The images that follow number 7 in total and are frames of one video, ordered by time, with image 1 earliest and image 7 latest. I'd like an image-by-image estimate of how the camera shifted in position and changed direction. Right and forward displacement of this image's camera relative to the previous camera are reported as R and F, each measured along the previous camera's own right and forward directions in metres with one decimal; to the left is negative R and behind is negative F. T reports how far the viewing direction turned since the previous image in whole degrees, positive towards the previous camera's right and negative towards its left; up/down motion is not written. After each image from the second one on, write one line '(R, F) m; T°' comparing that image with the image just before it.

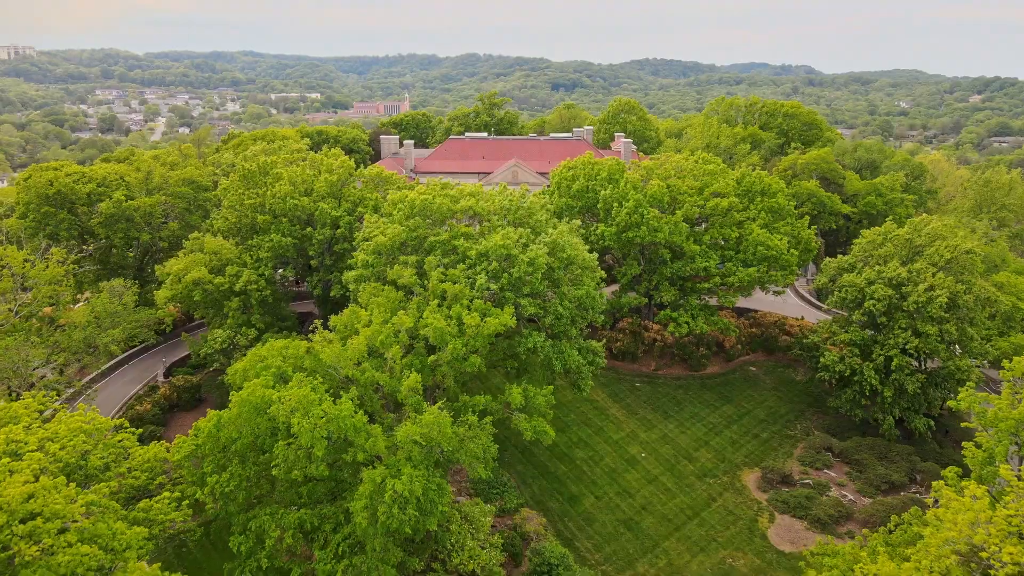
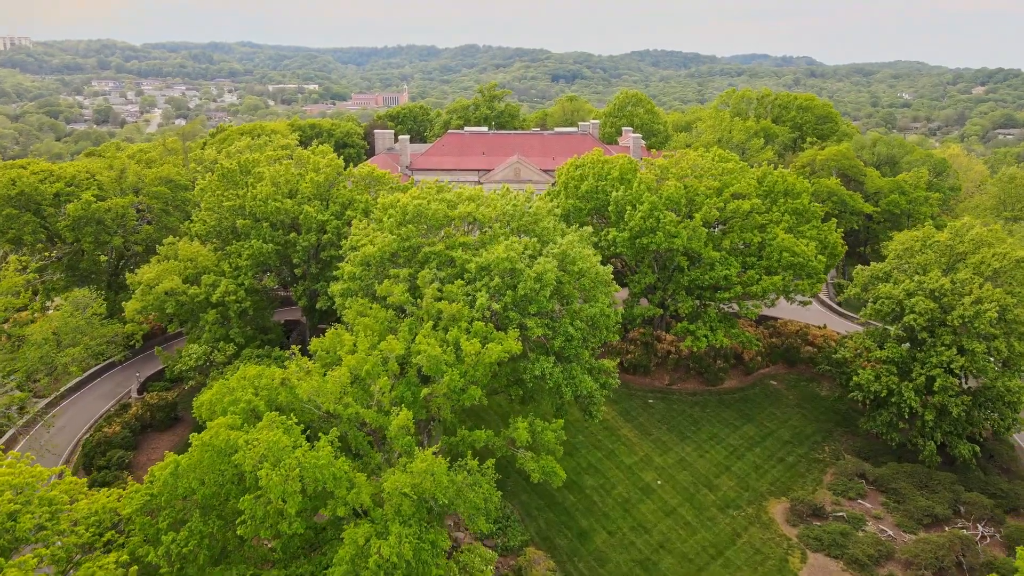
(-0.1, +2.9) m; 0°
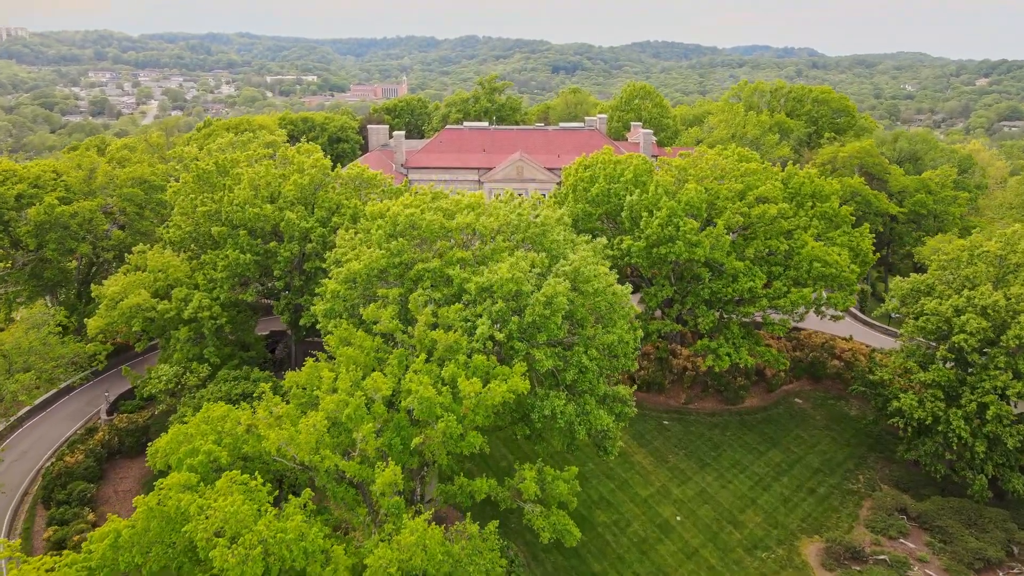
(-0.1, +2.9) m; 0°
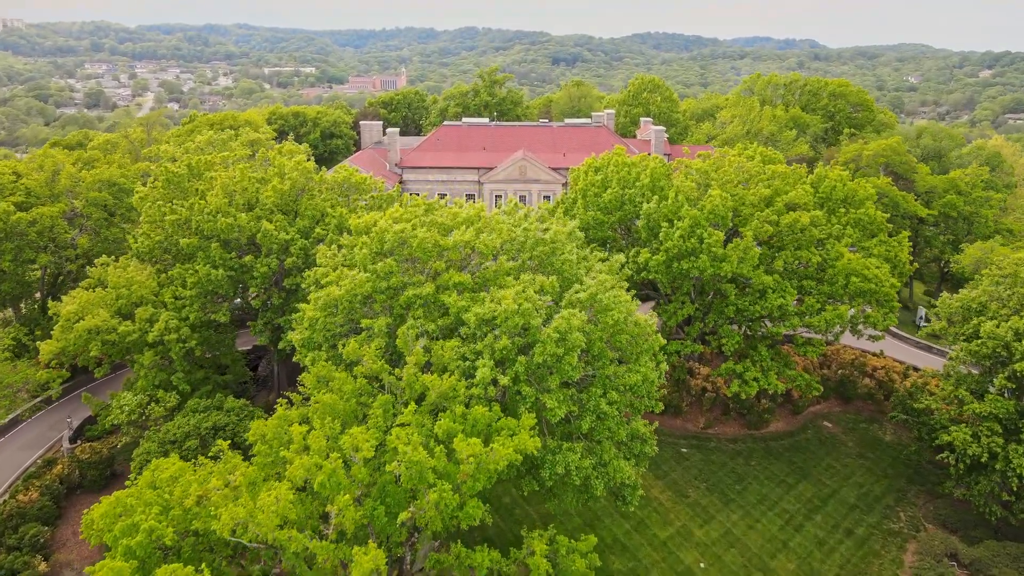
(-0.1, +2.9) m; 0°
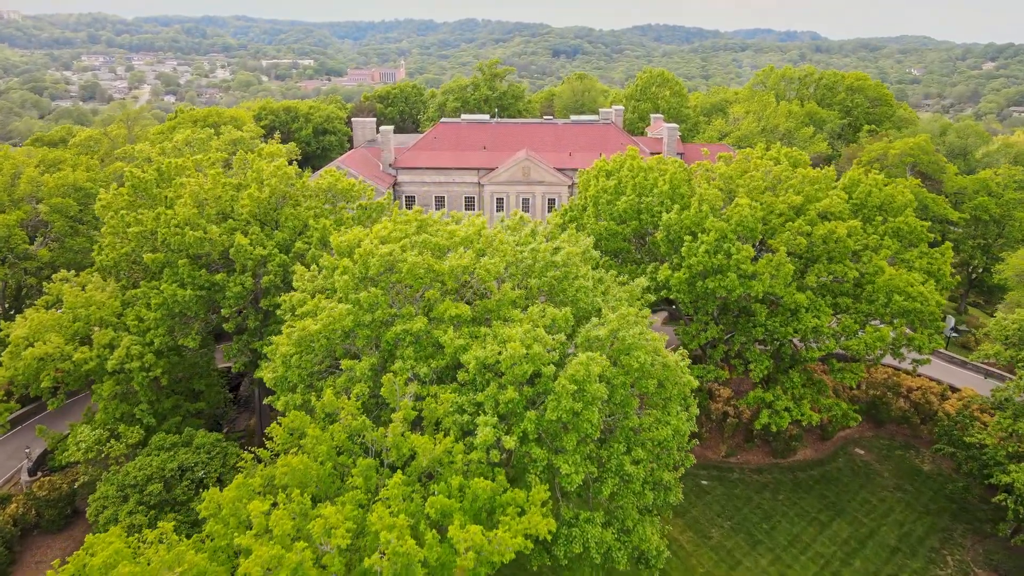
(-0.1, +2.7) m; 0°
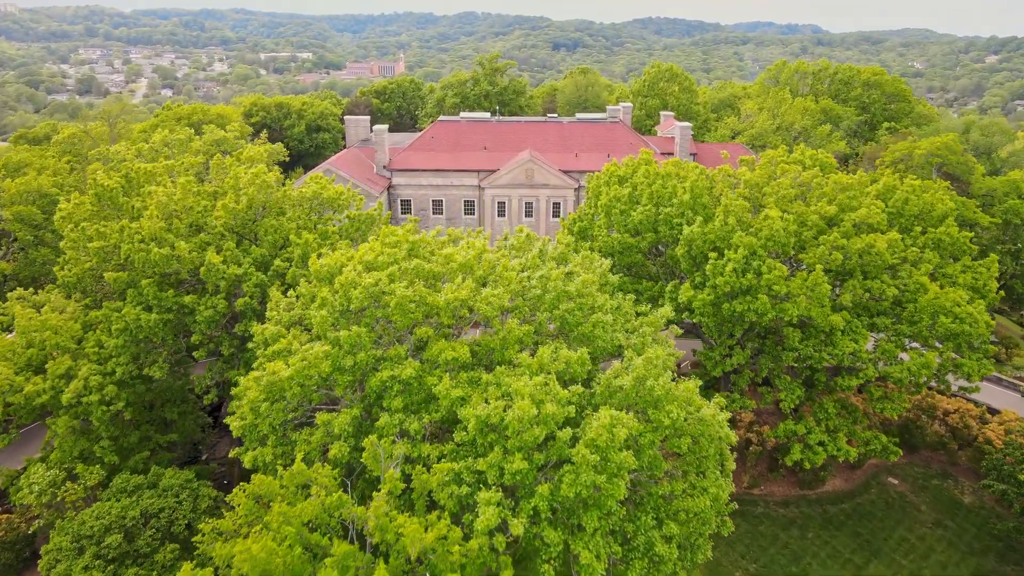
(-0.1, +2.3) m; 0°
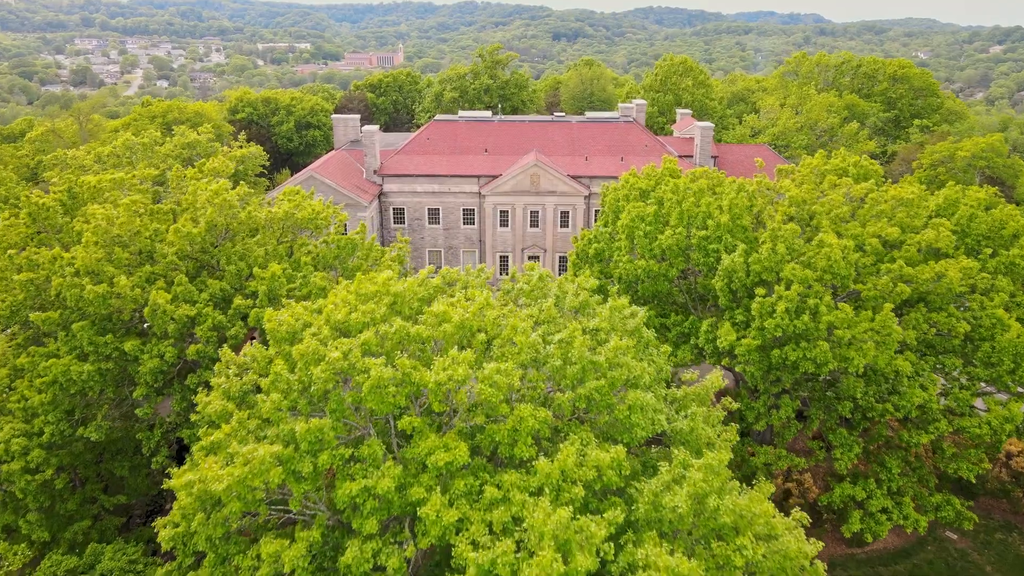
(-0.1, +3.2) m; 0°
